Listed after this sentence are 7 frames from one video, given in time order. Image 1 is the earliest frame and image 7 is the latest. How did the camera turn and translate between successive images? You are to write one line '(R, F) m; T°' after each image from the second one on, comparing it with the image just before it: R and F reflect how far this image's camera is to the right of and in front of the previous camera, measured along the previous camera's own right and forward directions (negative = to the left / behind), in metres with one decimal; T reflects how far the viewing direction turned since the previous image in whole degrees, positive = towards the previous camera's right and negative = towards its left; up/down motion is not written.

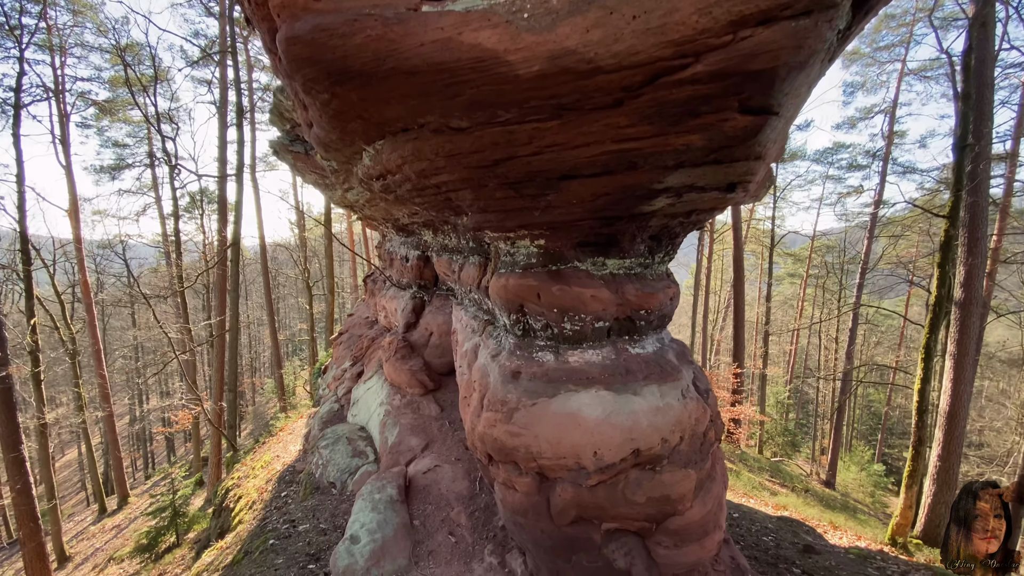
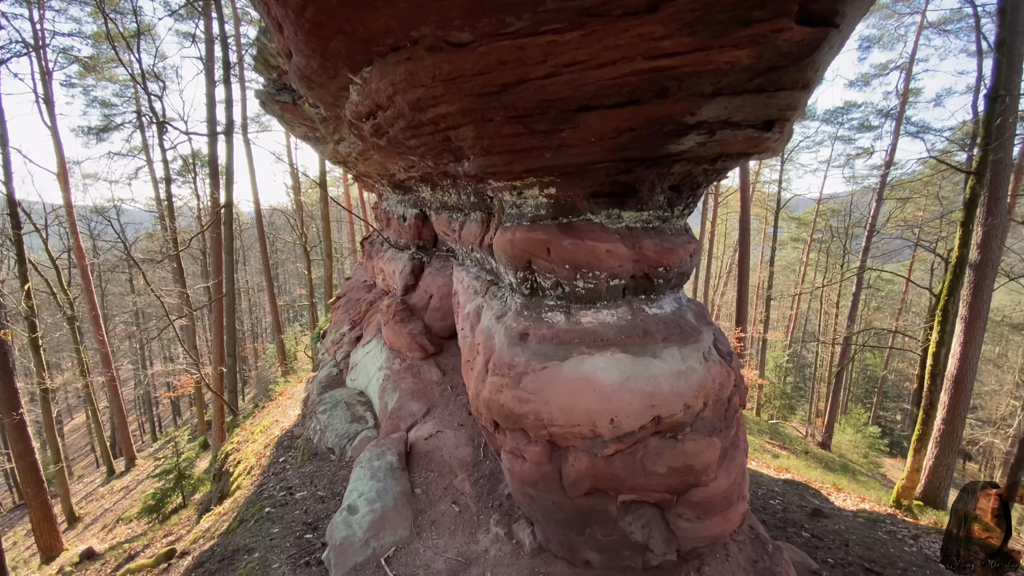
(-0.1, +0.4) m; 0°
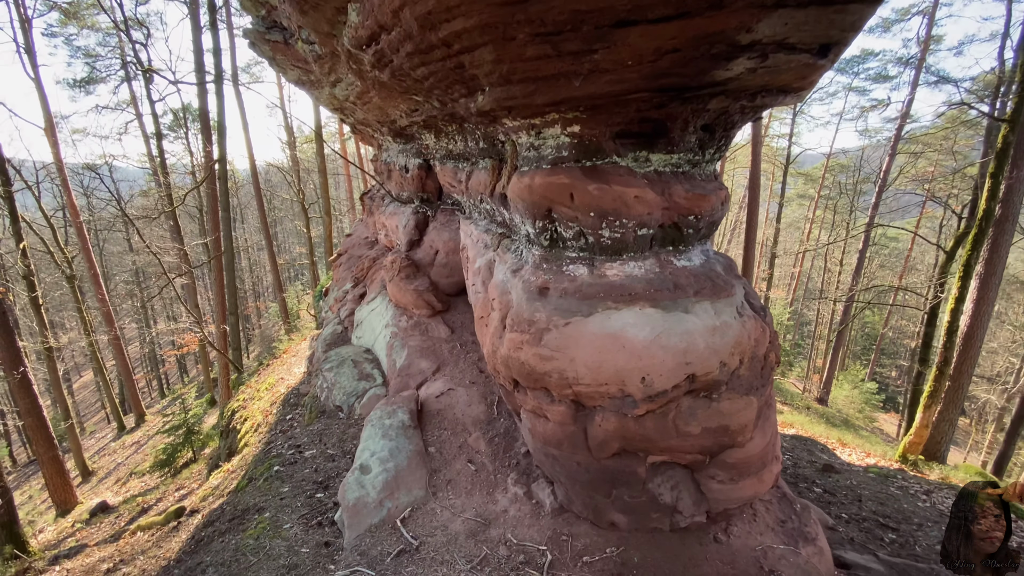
(-0.2, +0.3) m; 0°
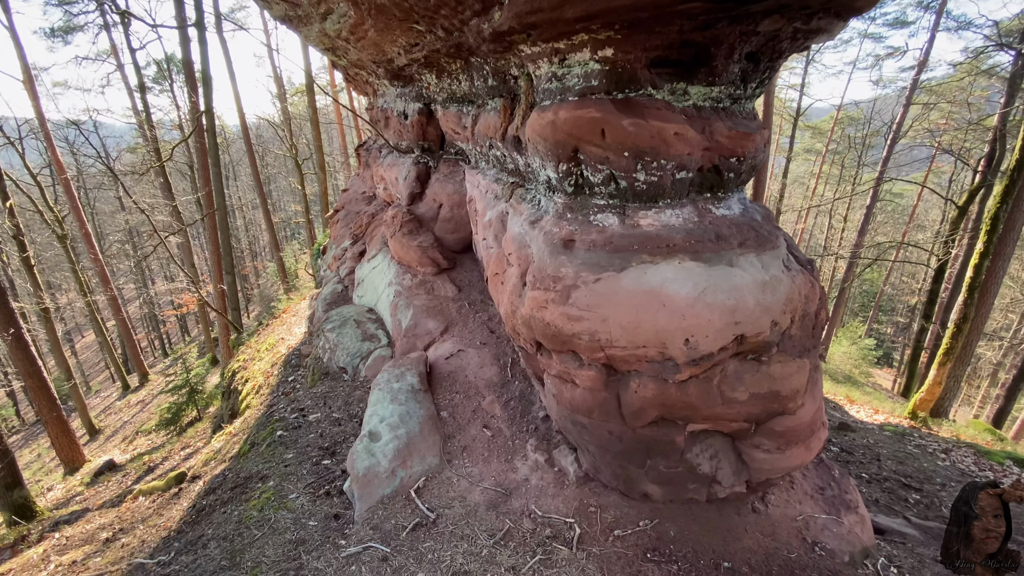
(-0.2, +0.4) m; 0°
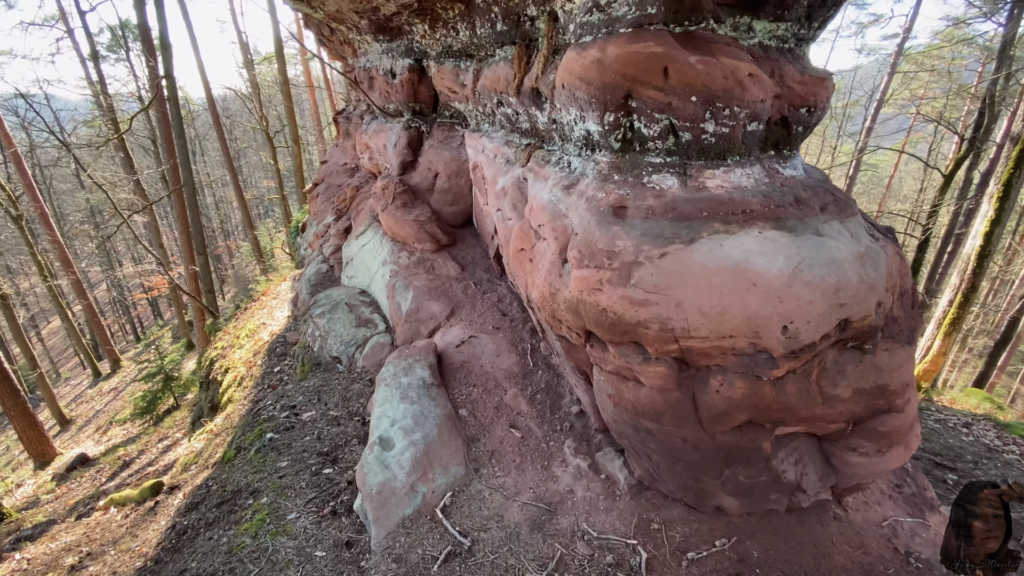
(-0.4, +0.6) m; +2°
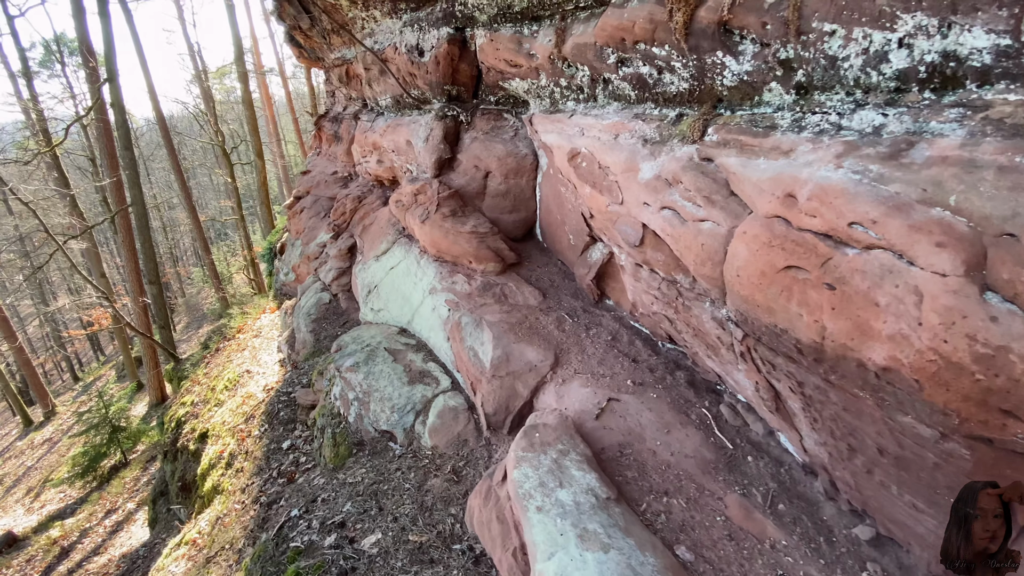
(-1.3, +1.6) m; +4°
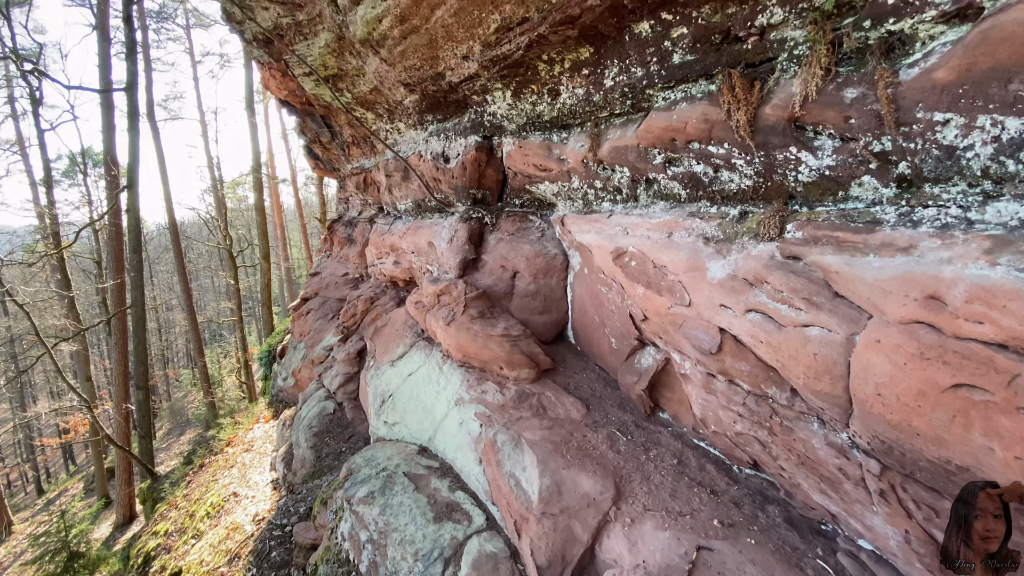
(-0.4, +0.4) m; +1°
